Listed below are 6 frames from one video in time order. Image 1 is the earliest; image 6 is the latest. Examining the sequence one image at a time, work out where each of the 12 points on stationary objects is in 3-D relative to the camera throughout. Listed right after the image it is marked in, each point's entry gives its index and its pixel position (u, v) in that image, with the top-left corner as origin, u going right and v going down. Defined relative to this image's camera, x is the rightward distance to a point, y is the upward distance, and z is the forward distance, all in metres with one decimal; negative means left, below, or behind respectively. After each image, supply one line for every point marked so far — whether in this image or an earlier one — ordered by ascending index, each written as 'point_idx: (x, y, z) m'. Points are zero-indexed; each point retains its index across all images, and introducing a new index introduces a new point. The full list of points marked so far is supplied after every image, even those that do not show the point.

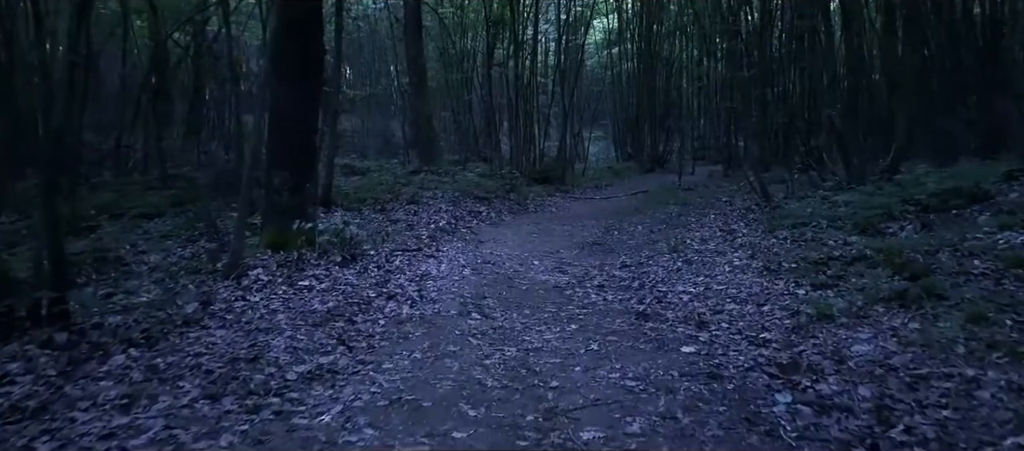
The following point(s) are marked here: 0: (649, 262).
0: (+1.8, -0.5, +9.2) m
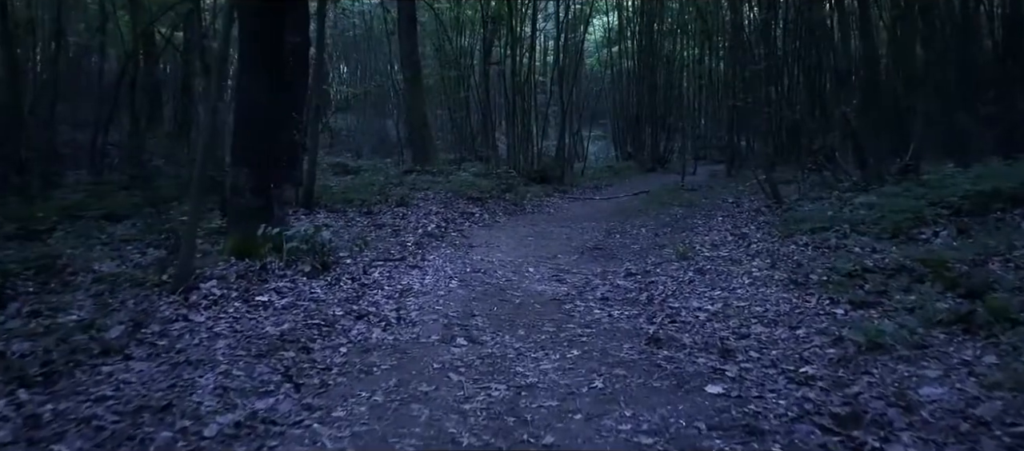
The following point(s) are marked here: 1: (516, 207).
0: (+1.7, -0.5, +8.3) m
1: (+0.1, +0.4, +16.6) m
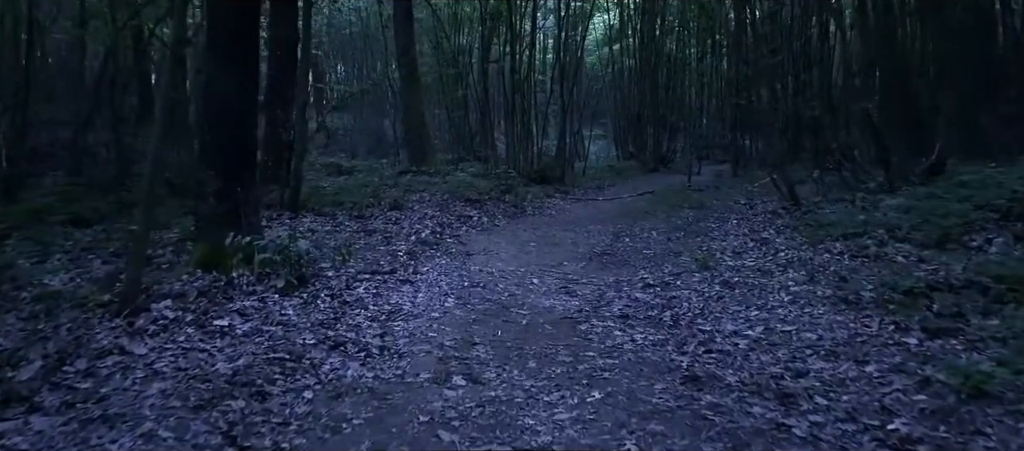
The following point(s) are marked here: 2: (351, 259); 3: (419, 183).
0: (+1.8, -0.6, +7.4) m
1: (+0.1, +0.4, +15.7) m
2: (-1.9, -0.4, +8.1) m
3: (-2.4, +1.1, +17.7) m
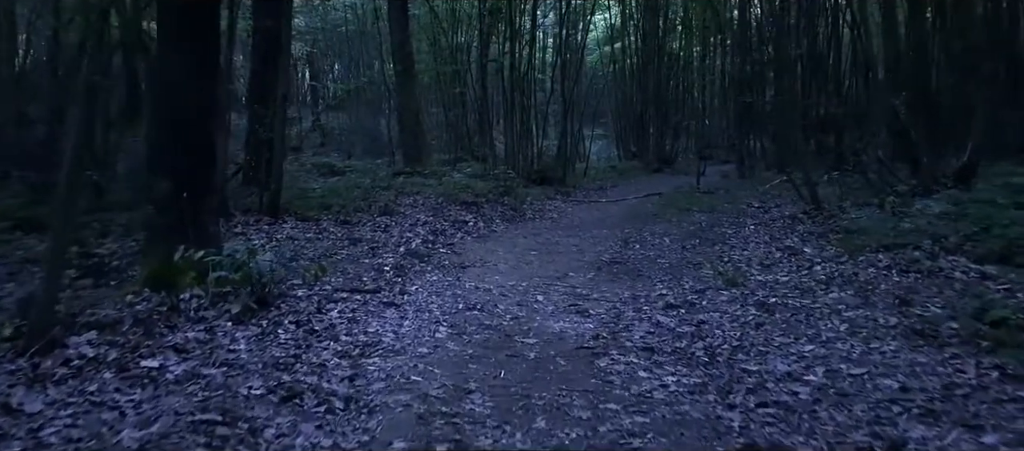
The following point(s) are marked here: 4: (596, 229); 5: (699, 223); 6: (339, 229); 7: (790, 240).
0: (+1.8, -0.7, +6.4) m
1: (+0.1, +0.3, +14.7) m
2: (-1.9, -0.5, +7.1) m
3: (-2.4, +1.0, +16.7) m
4: (+1.6, -0.1, +13.5) m
5: (+3.4, 0.0, +12.9) m
6: (-2.7, -0.1, +10.8) m
7: (+4.2, -0.2, +10.5) m
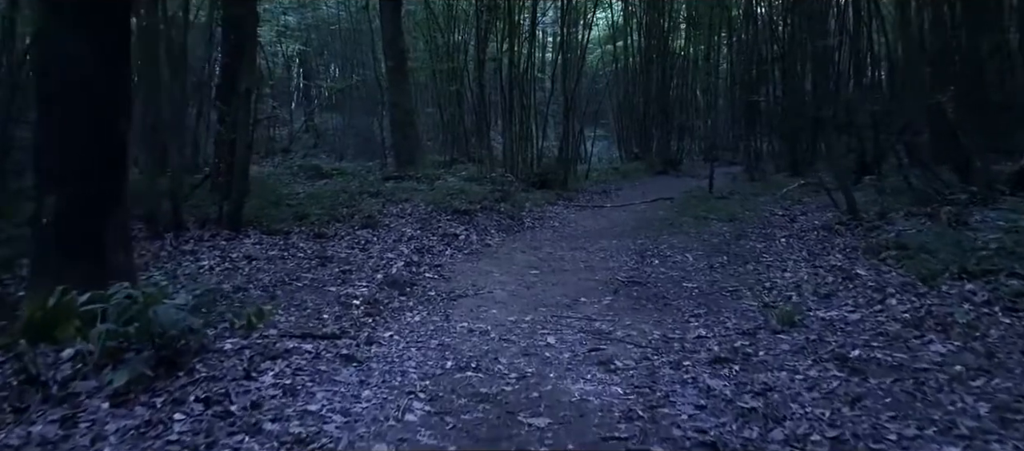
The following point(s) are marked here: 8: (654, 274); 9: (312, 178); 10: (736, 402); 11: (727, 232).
0: (+1.8, -0.9, +4.9) m
1: (+0.1, +0.1, +13.3) m
2: (-1.9, -0.7, +5.6) m
3: (-2.4, +0.8, +15.2) m
4: (+1.6, -0.3, +12.0) m
5: (+3.4, -0.2, +11.4) m
6: (-2.7, -0.3, +9.3) m
7: (+4.2, -0.4, +9.0) m
8: (+1.8, -0.6, +8.5) m
9: (-5.7, +1.3, +19.5) m
10: (+1.3, -1.0, +4.0) m
11: (+3.6, -0.1, +11.7) m
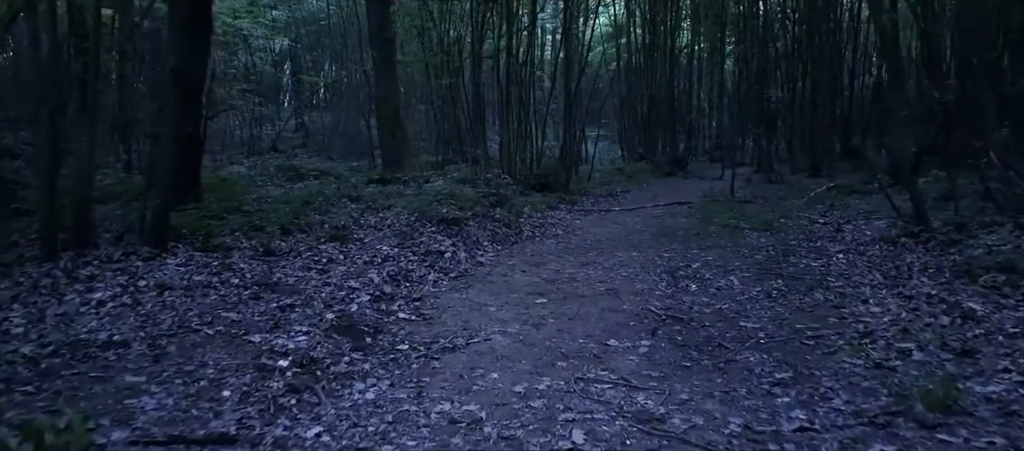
0: (+1.8, -1.1, +2.9) m
1: (0.0, -0.1, +11.3) m
2: (-1.9, -0.9, +3.6) m
3: (-2.4, +0.6, +13.2) m
4: (+1.6, -0.5, +10.0) m
5: (+3.4, -0.3, +9.4) m
6: (-2.7, -0.4, +7.3) m
7: (+4.2, -0.6, +7.0) m
8: (+1.8, -0.8, +6.5) m
9: (-5.7, +1.1, +17.5) m
10: (+1.3, -1.2, +2.0) m
11: (+3.6, -0.3, +9.7) m
